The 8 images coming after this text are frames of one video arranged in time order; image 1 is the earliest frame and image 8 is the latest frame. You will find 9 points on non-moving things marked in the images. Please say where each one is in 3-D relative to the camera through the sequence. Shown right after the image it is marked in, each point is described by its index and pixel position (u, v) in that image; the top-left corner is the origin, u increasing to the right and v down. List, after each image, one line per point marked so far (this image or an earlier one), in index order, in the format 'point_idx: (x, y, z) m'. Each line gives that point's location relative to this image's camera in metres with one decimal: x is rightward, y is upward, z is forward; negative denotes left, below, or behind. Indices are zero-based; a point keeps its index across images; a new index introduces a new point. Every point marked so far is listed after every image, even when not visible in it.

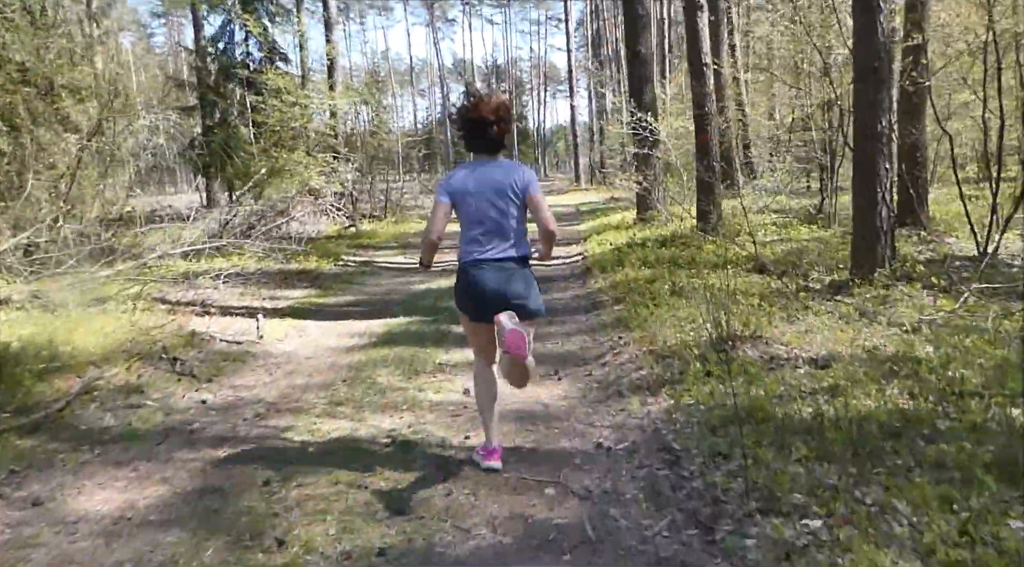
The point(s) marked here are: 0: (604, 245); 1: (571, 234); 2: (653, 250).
0: (+1.6, +0.6, +14.6) m
1: (+1.4, +1.1, +19.5) m
2: (+2.2, +0.4, +13.0) m
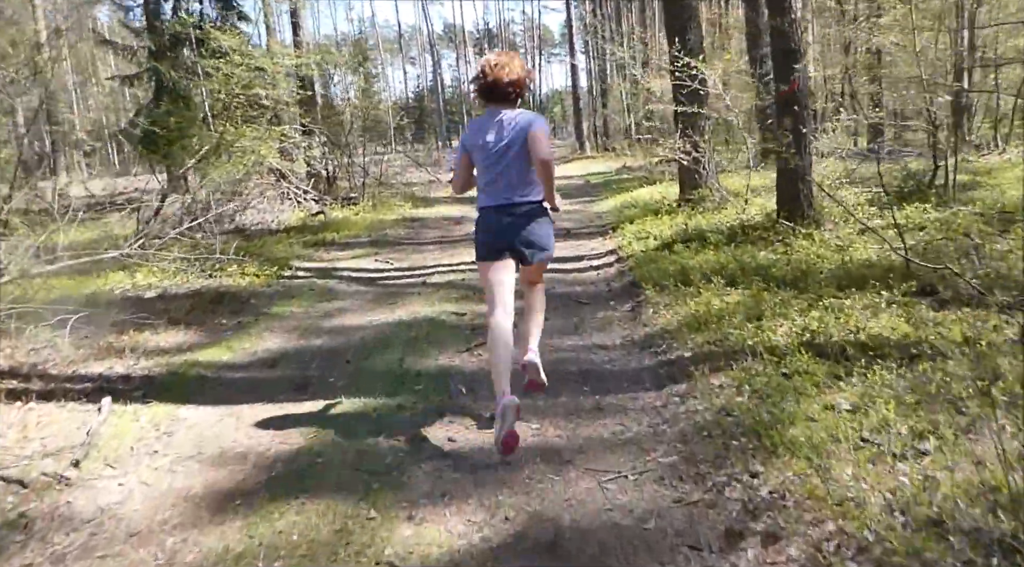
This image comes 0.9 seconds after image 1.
0: (+1.7, +0.5, +10.7) m
1: (+1.5, +1.2, +15.6) m
2: (+2.2, +0.3, +9.1) m
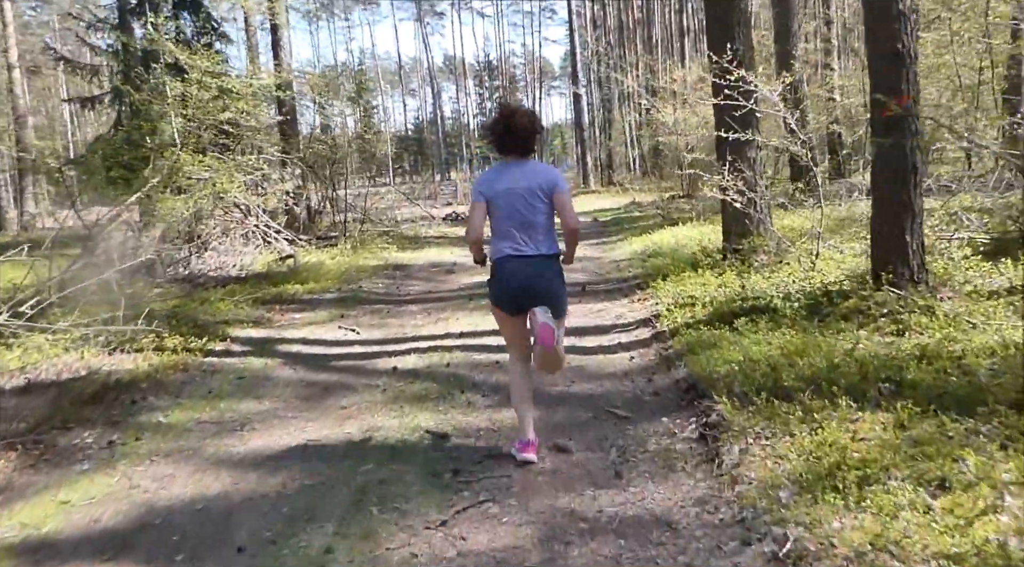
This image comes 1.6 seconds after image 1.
0: (+1.7, -0.2, +8.1) m
1: (+1.5, +0.2, +13.0) m
2: (+2.3, -0.4, +6.5) m
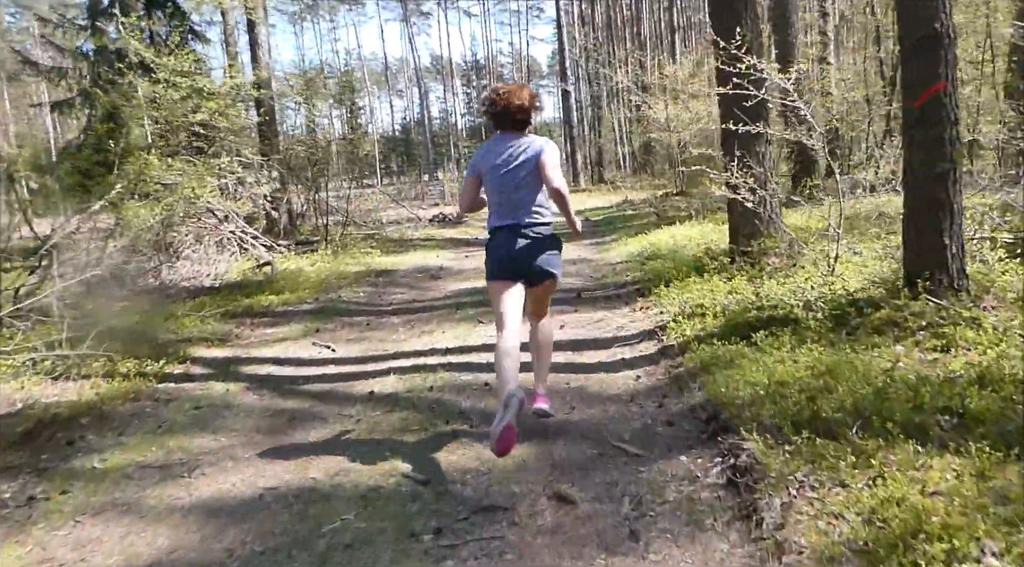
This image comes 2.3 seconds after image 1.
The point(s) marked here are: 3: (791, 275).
0: (+1.6, -0.3, +7.3) m
1: (+1.4, +0.2, +12.2) m
2: (+2.2, -0.5, +5.7) m
3: (+2.7, +0.1, +8.4) m
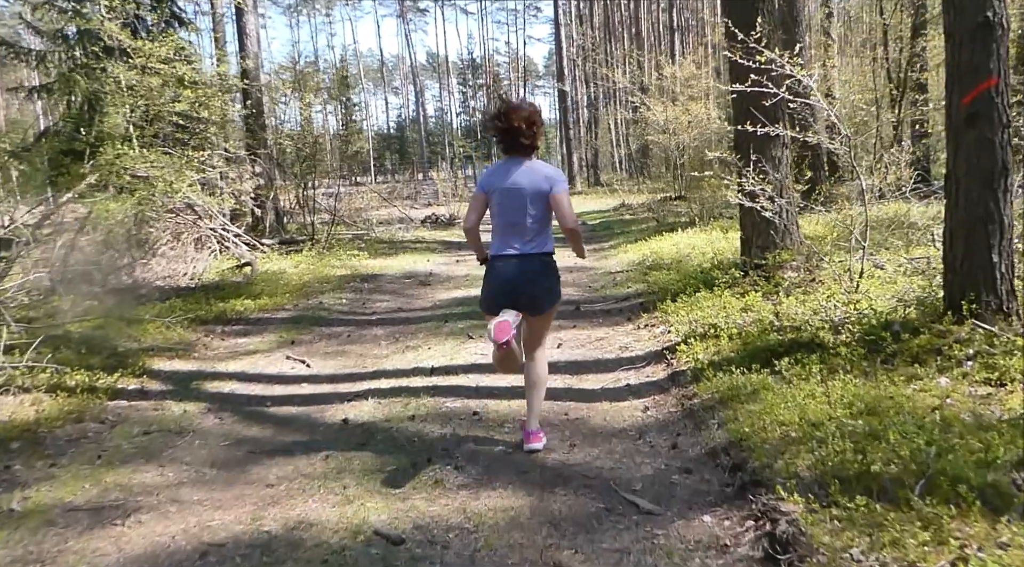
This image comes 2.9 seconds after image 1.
0: (+1.5, -0.4, +6.6) m
1: (+1.3, 0.0, +11.5) m
2: (+2.2, -0.6, +5.0) m
3: (+2.7, -0.1, +7.6) m
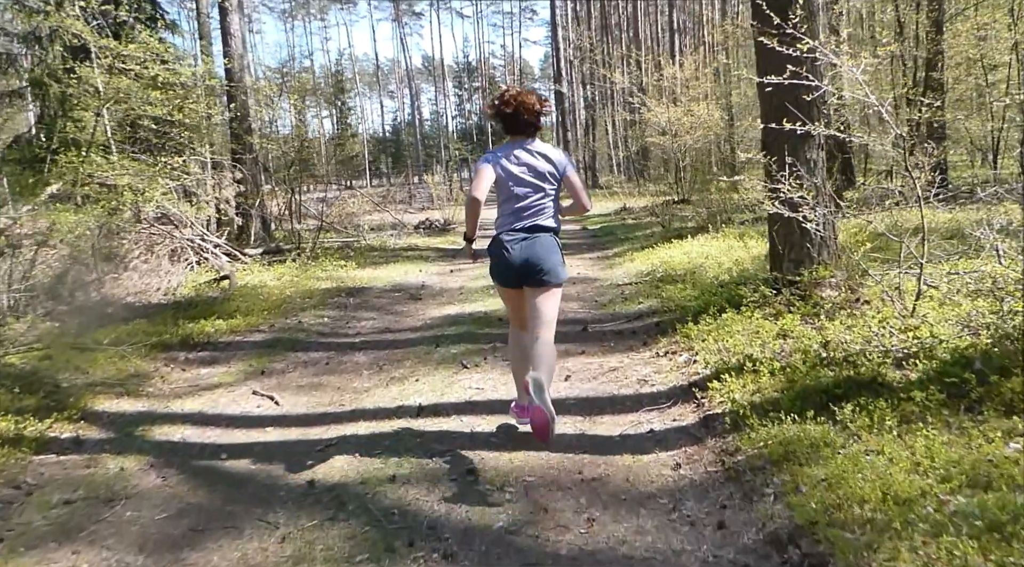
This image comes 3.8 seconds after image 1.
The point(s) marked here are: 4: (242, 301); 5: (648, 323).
0: (+1.5, -0.6, +5.6) m
1: (+1.3, -0.1, +10.5) m
2: (+2.2, -0.8, +4.0) m
3: (+2.7, -0.2, +6.6) m
4: (-3.6, -0.2, +11.4) m
5: (+1.3, -0.4, +8.2) m
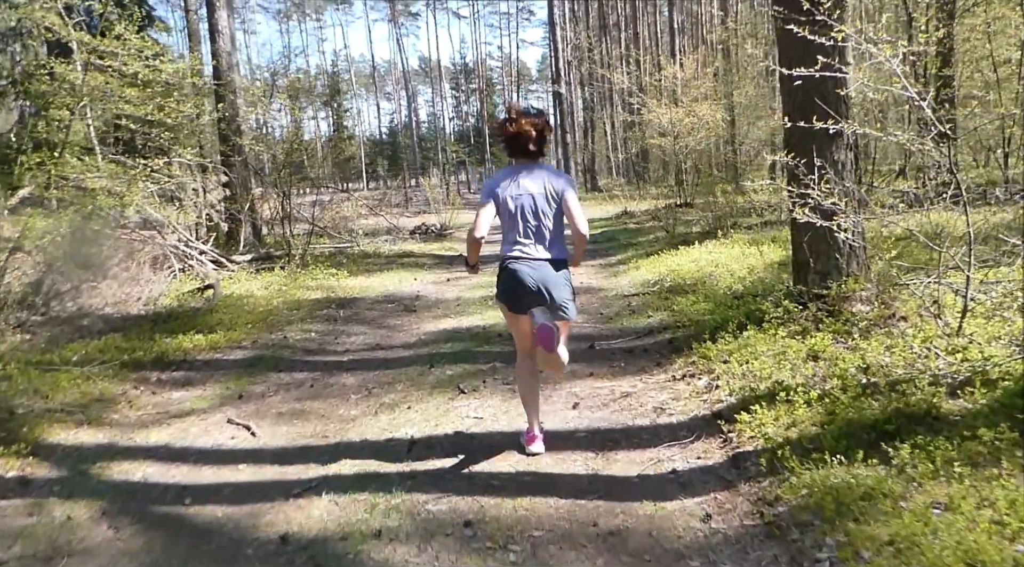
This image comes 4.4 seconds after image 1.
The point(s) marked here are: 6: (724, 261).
0: (+1.6, -0.7, +5.0) m
1: (+1.3, -0.3, +9.8) m
2: (+2.2, -0.9, +3.4) m
3: (+2.7, -0.3, +6.0) m
4: (-3.6, -0.4, +10.8) m
5: (+1.3, -0.5, +7.6) m
6: (+2.9, +0.3, +11.5) m
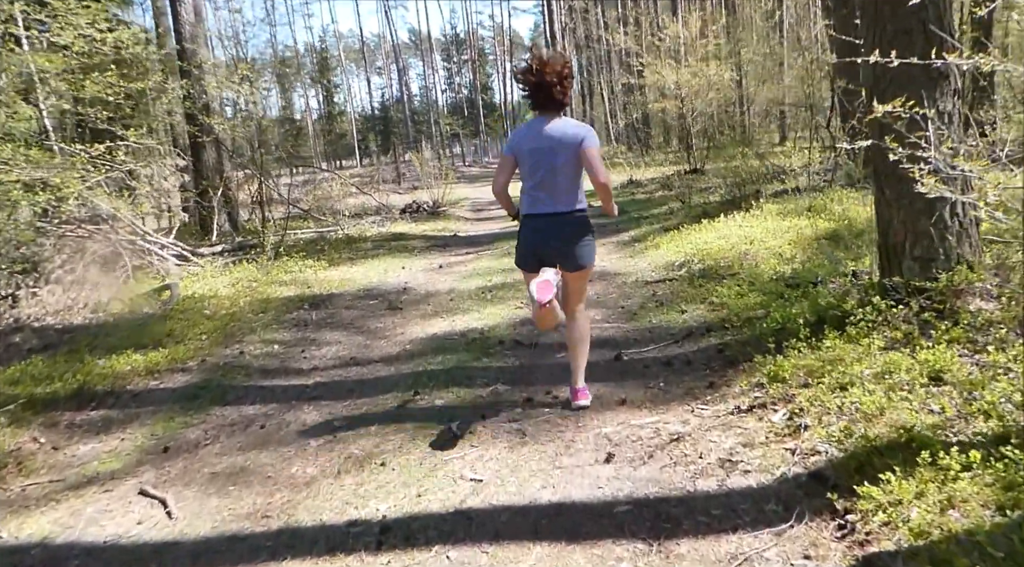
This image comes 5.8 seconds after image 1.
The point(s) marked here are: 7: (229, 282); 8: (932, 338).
0: (+1.6, -0.7, +3.4) m
1: (+1.3, -0.2, +8.2) m
2: (+2.3, -0.9, +1.8) m
3: (+2.7, -0.3, +4.4) m
4: (-3.6, -0.4, +9.2) m
5: (+1.4, -0.4, +6.0) m
6: (+2.9, +0.5, +9.8) m
7: (-3.8, 0.0, +11.6) m
8: (+2.4, -0.3, +4.8) m
